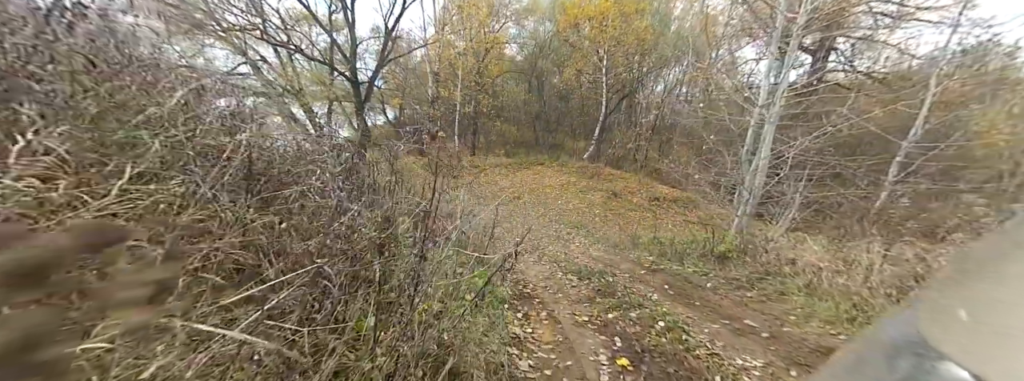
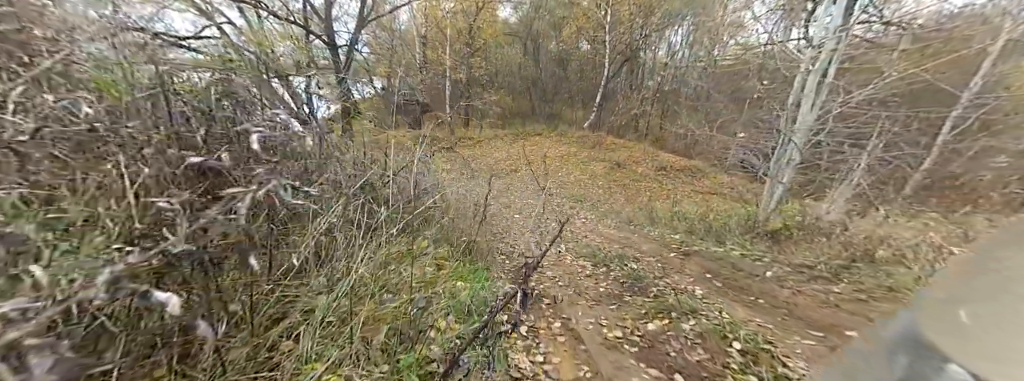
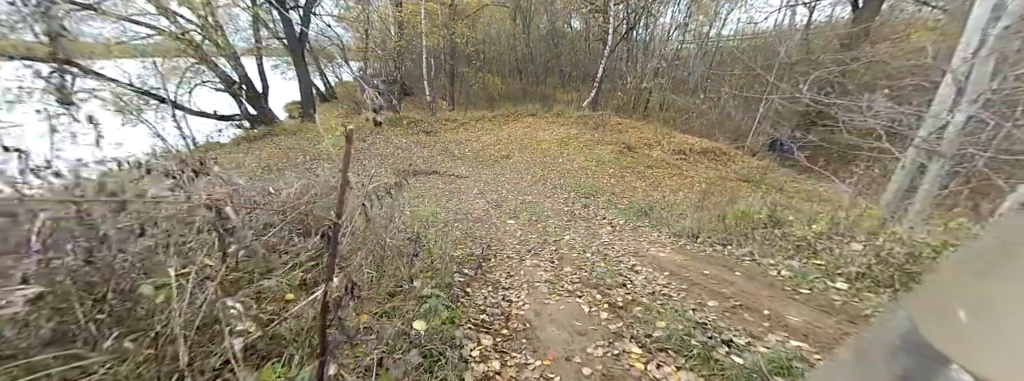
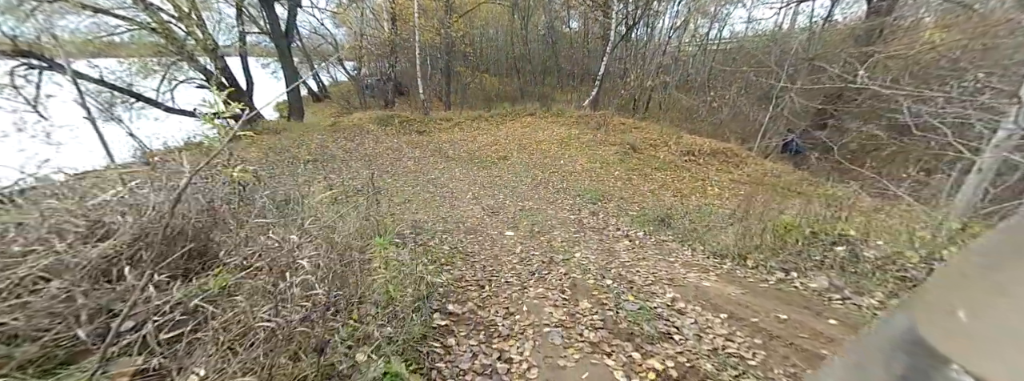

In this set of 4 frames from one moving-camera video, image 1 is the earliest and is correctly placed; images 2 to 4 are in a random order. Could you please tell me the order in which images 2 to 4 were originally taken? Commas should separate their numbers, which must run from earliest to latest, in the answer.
2, 3, 4
